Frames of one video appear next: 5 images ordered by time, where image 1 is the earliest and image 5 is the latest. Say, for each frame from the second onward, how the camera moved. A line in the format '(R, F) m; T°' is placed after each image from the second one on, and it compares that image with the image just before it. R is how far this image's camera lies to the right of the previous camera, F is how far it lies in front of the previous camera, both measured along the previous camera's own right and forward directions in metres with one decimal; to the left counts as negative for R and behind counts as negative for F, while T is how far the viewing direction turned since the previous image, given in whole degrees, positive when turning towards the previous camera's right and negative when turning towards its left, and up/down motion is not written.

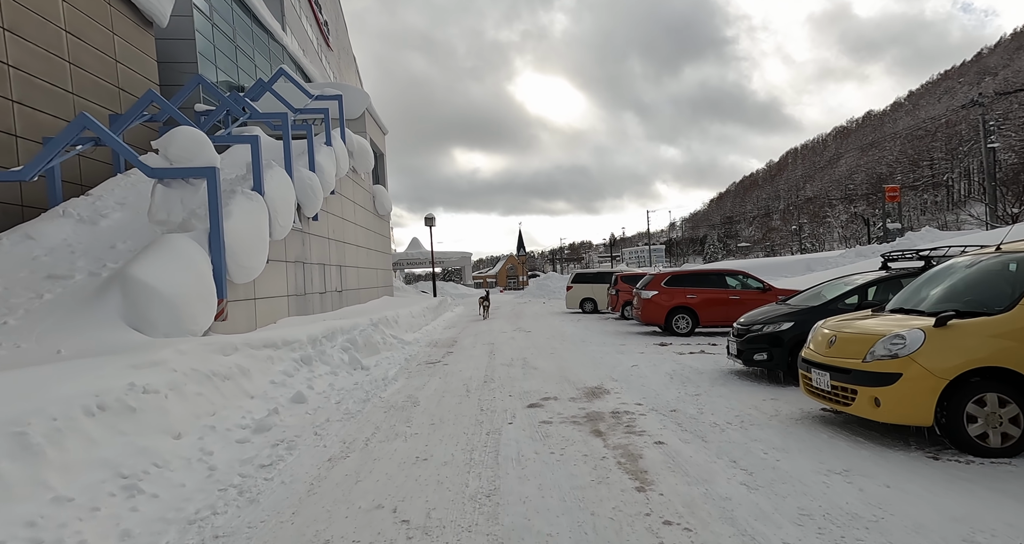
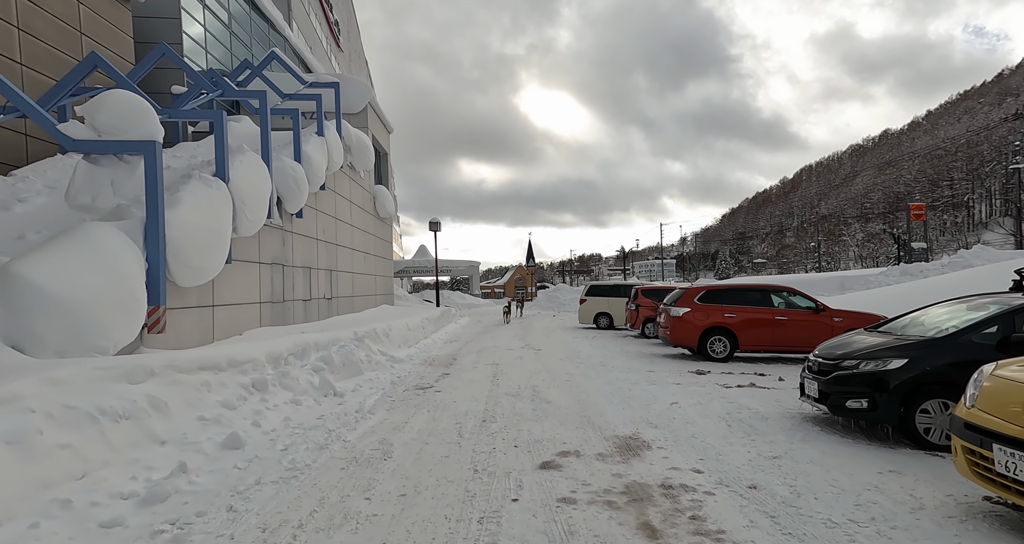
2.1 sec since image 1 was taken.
(0.0, +1.8) m; -1°
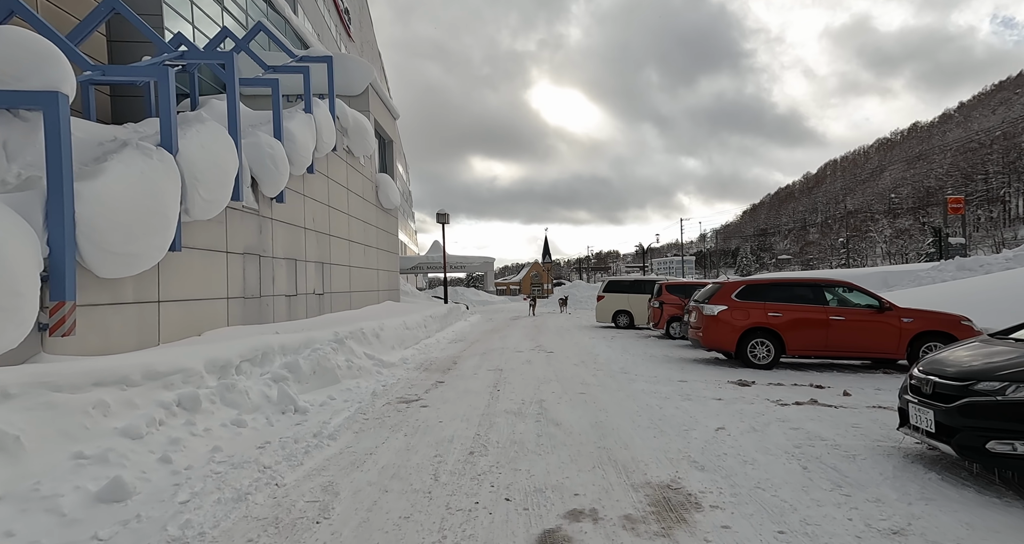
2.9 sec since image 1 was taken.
(+0.2, +1.5) m; -2°
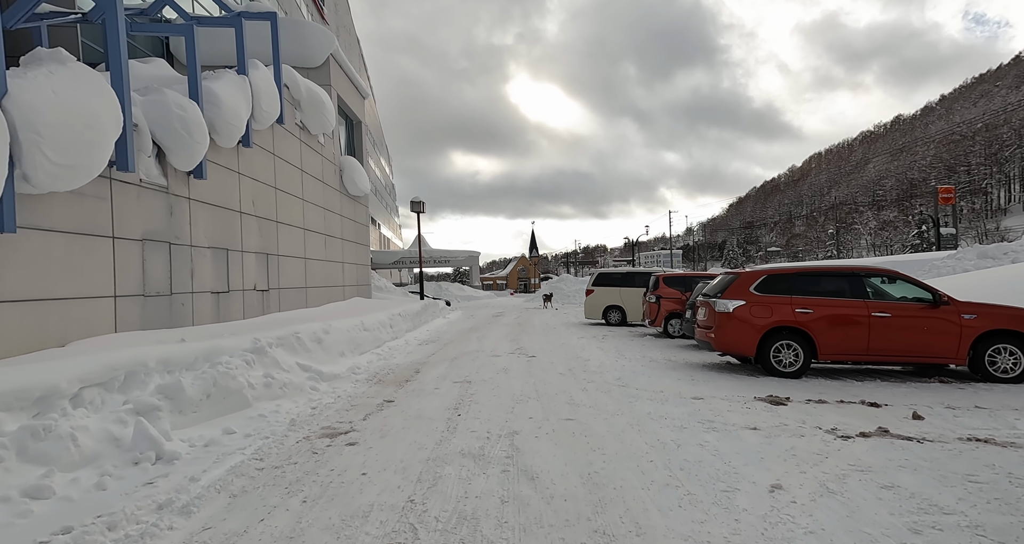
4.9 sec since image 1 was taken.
(+0.3, +1.9) m; +1°
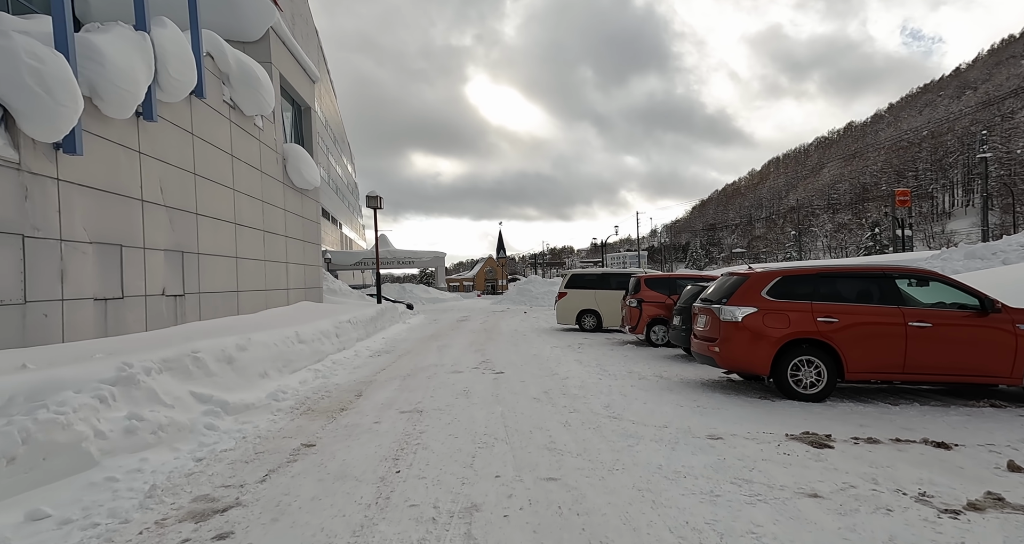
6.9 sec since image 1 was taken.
(+0.1, +1.6) m; +3°
